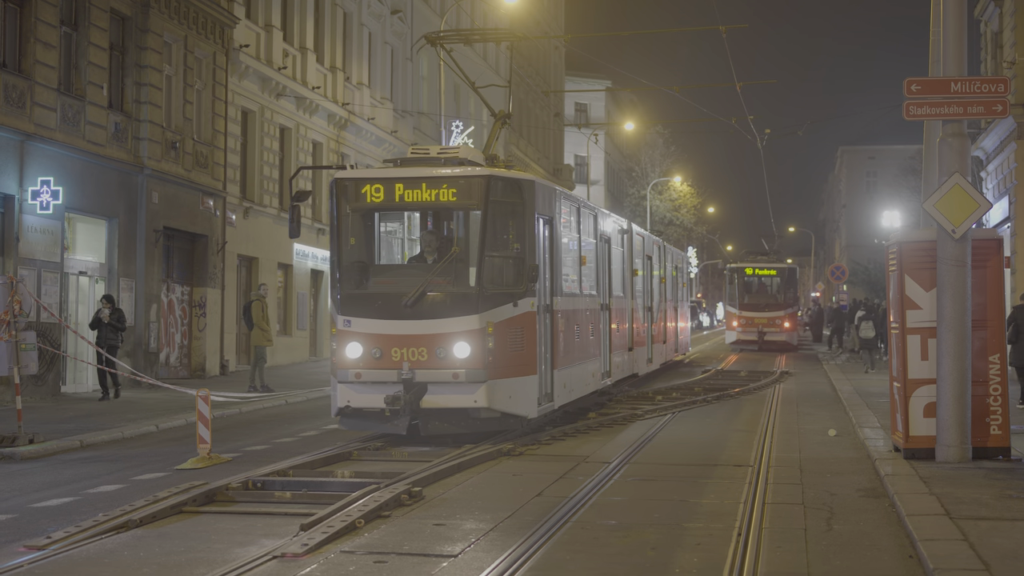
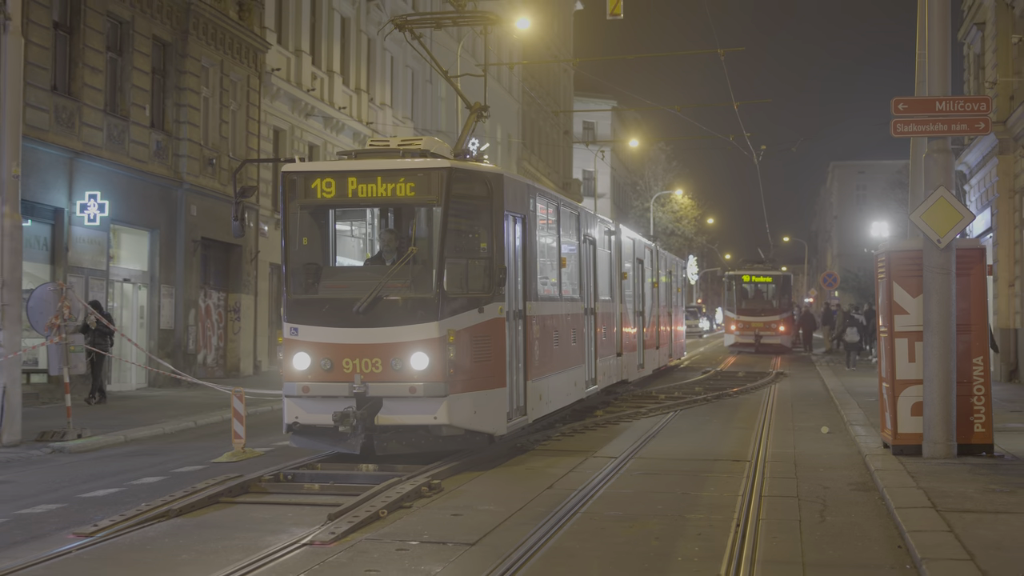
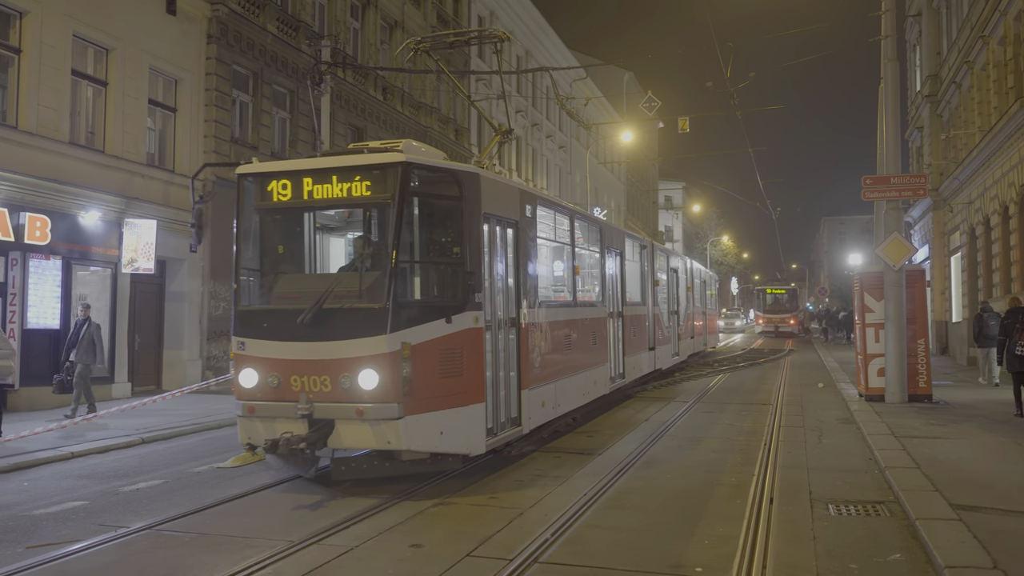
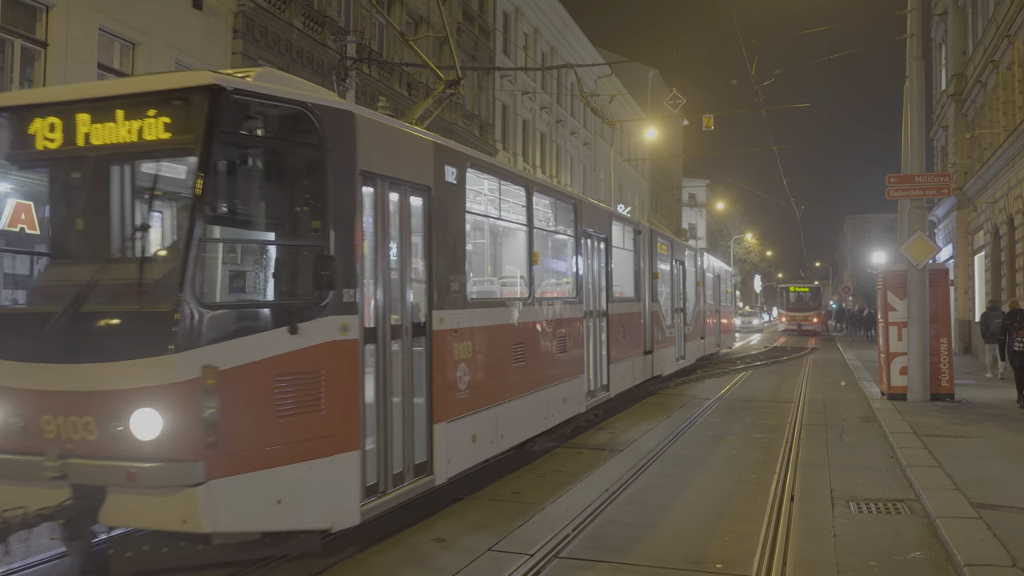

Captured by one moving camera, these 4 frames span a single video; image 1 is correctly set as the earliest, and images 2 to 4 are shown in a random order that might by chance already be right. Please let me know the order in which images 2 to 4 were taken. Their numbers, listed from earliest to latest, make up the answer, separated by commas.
2, 3, 4
